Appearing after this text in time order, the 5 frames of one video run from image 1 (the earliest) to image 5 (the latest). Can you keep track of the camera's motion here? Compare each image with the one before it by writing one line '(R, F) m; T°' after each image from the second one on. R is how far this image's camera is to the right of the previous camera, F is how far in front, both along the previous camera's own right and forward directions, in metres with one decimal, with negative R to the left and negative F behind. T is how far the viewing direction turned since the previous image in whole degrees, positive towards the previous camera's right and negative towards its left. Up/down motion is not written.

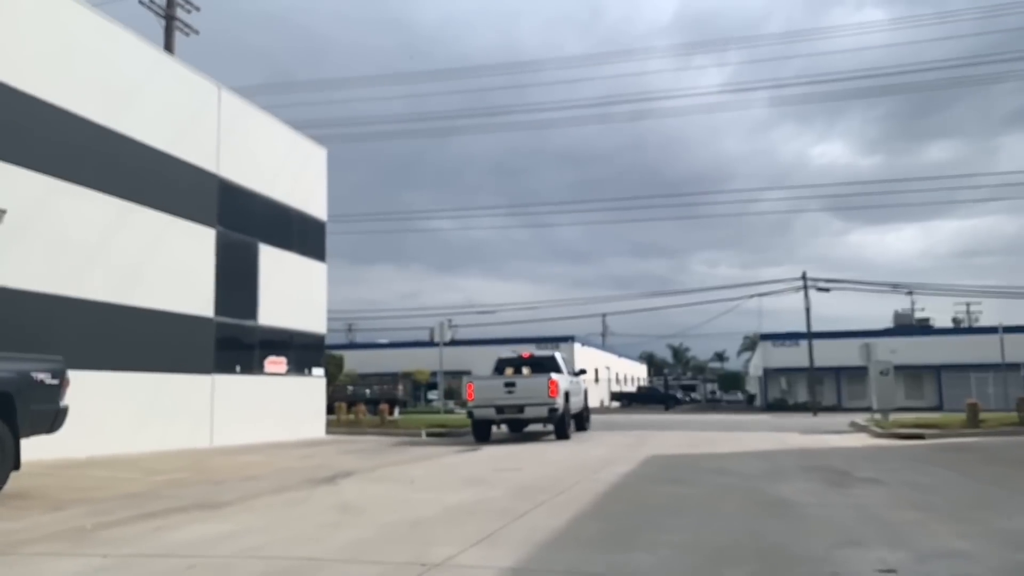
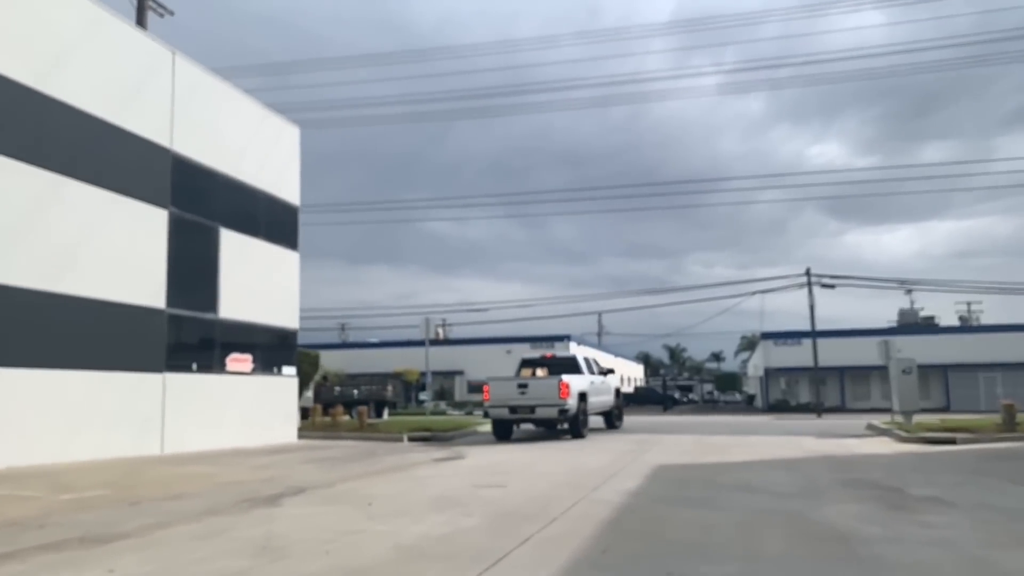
(+0.2, +2.4) m; 0°
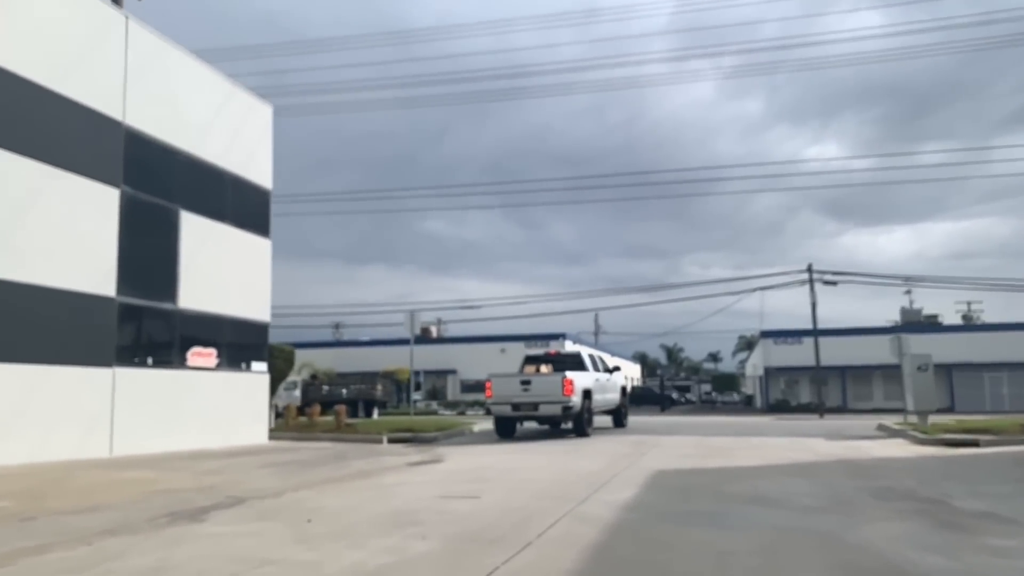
(+0.2, +1.8) m; 0°
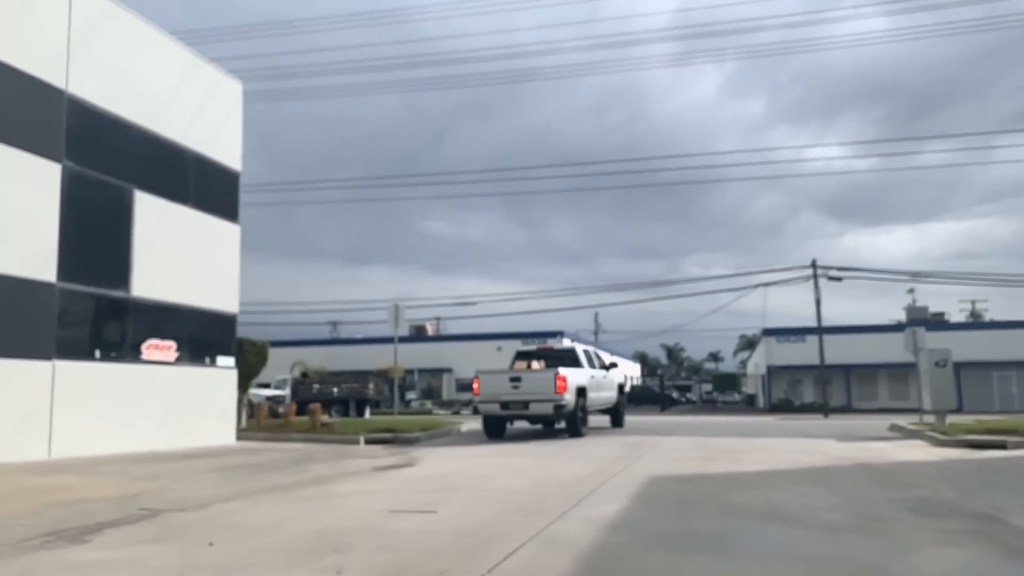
(+0.3, +1.8) m; 0°
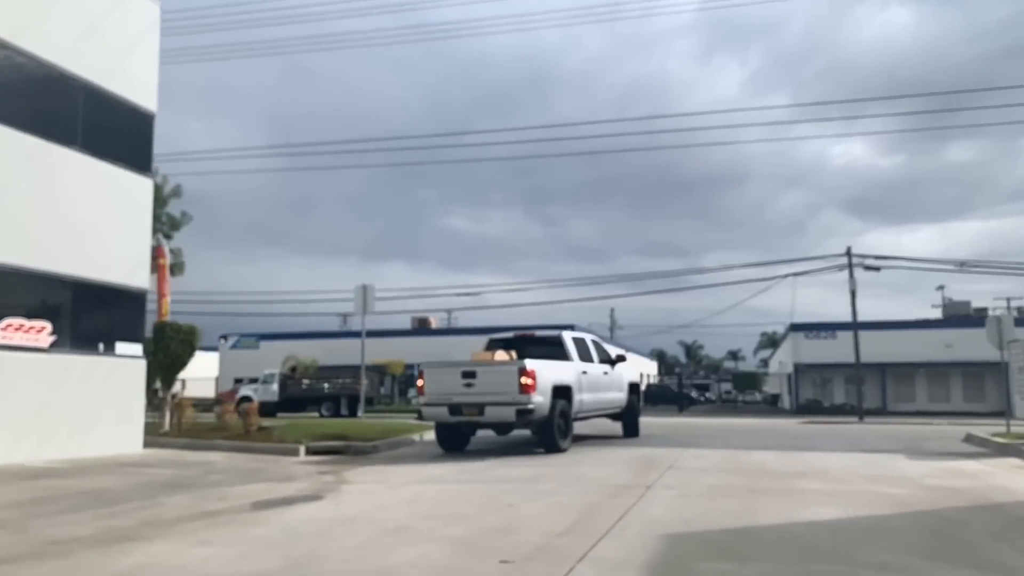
(+0.7, +4.9) m; -1°
